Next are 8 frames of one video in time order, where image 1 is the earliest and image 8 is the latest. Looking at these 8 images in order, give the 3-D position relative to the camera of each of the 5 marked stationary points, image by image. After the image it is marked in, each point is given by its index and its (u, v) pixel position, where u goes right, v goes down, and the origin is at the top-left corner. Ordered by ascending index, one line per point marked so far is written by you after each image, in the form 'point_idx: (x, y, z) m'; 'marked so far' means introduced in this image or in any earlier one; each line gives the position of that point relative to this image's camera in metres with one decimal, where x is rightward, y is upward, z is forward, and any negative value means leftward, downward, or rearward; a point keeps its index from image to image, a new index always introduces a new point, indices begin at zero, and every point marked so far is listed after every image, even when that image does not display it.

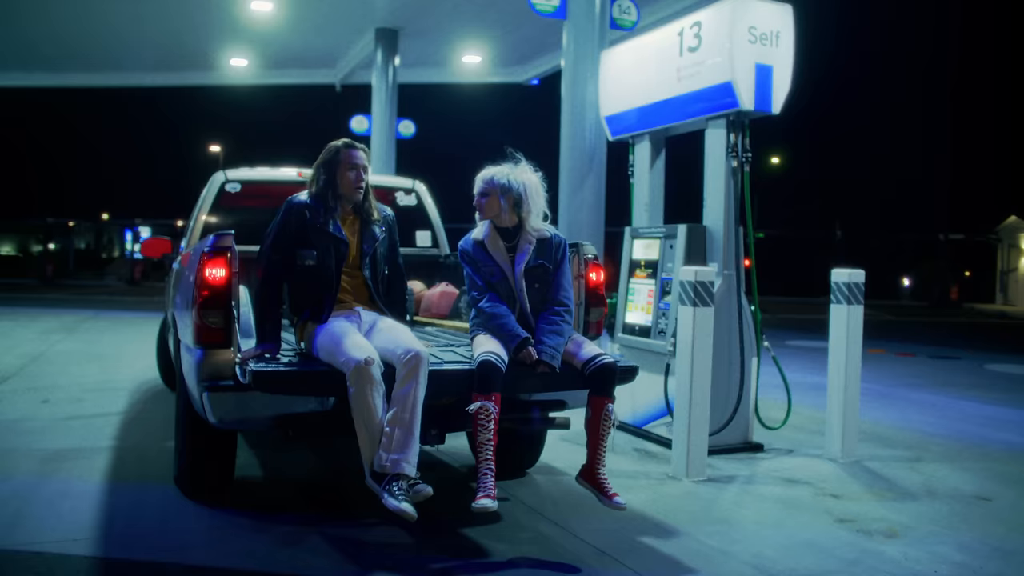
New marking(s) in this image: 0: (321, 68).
0: (-4.0, +4.6, +18.5) m
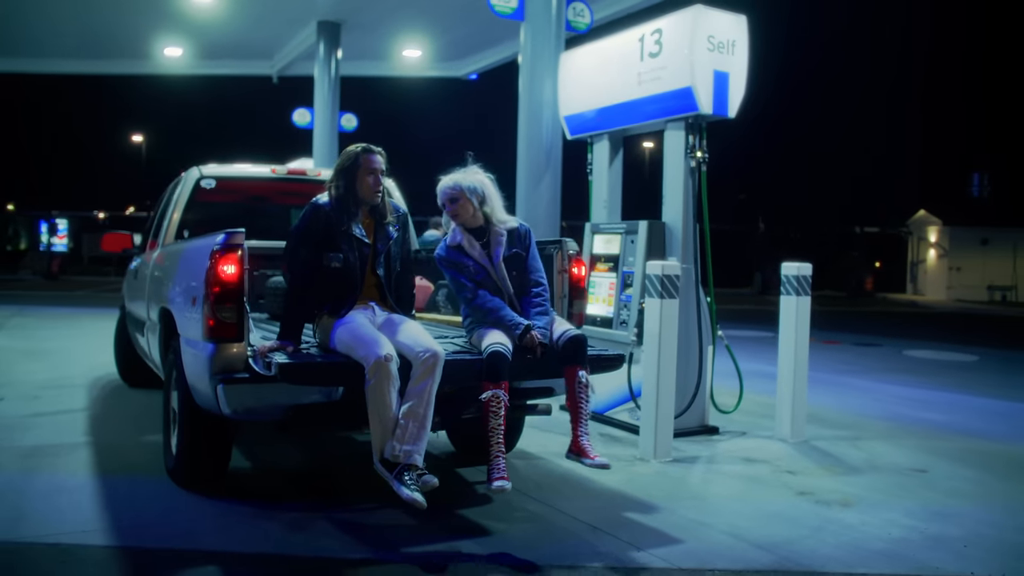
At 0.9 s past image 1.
0: (-5.2, +4.7, +18.3) m
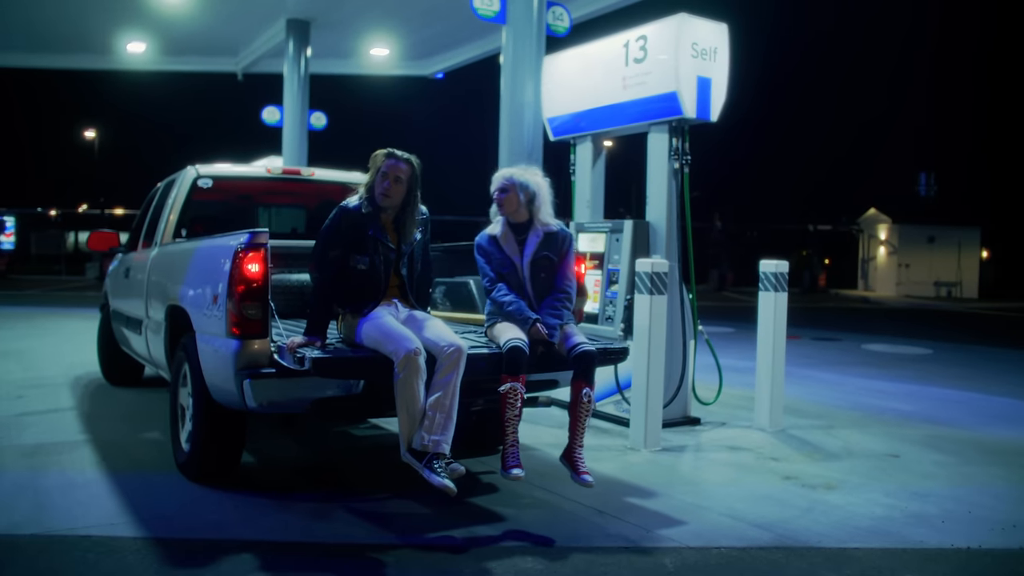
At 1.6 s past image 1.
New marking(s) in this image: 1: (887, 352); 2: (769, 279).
0: (-5.9, +4.8, +18.2) m
1: (+5.6, -1.0, +13.4) m
2: (+2.0, +0.1, +7.1) m
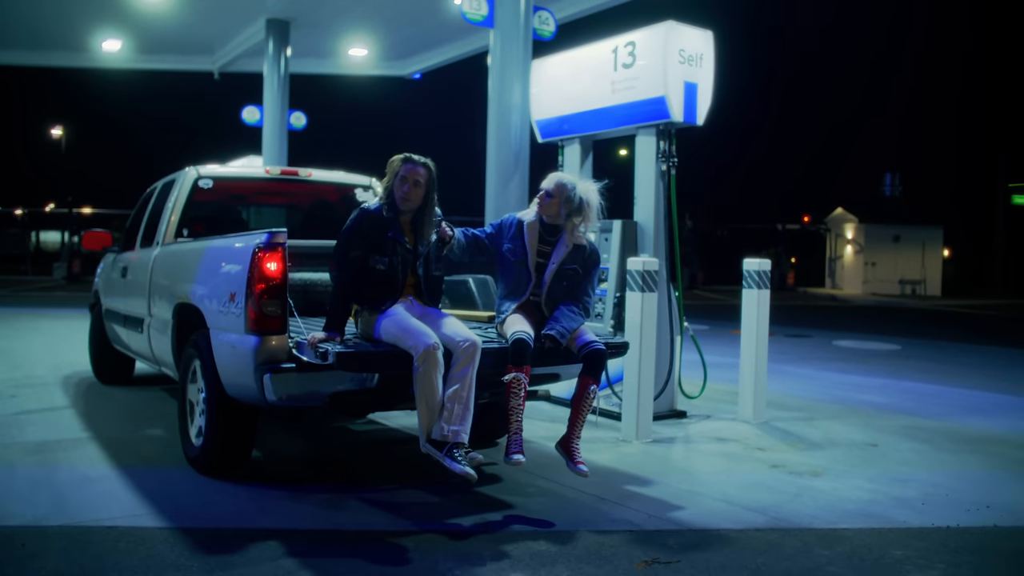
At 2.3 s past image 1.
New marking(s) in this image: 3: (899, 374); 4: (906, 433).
0: (-6.4, +4.8, +18.2) m
1: (+5.3, -0.9, +13.8) m
2: (+2.0, +0.1, +7.4) m
3: (+4.8, -1.1, +11.1) m
4: (+3.1, -1.2, +7.1) m
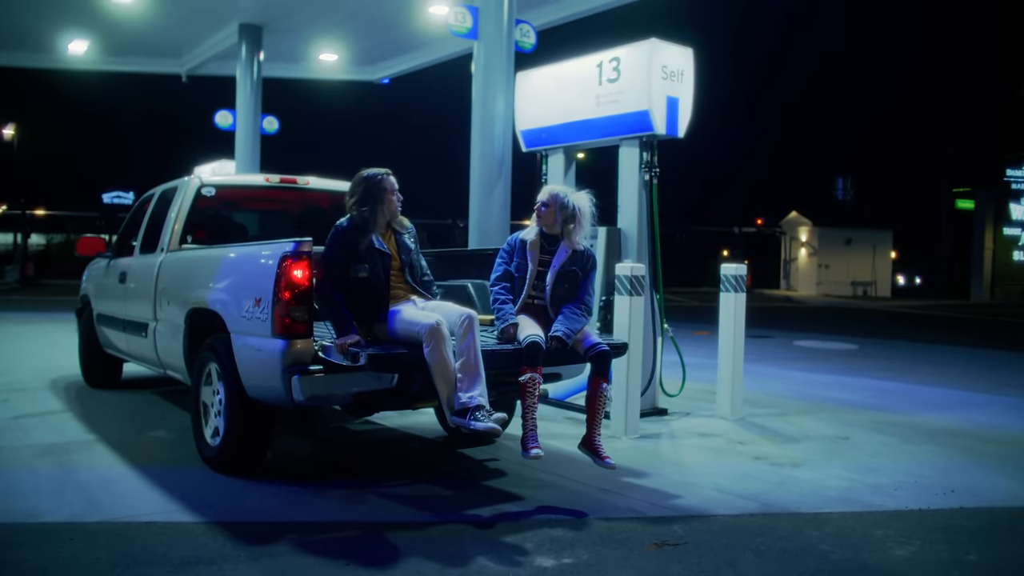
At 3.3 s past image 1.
0: (-7.0, +4.7, +18.2) m
1: (+4.9, -1.0, +14.3) m
2: (+1.9, +0.1, +7.8) m
3: (+4.6, -1.1, +11.7) m
4: (+3.1, -1.2, +7.6) m
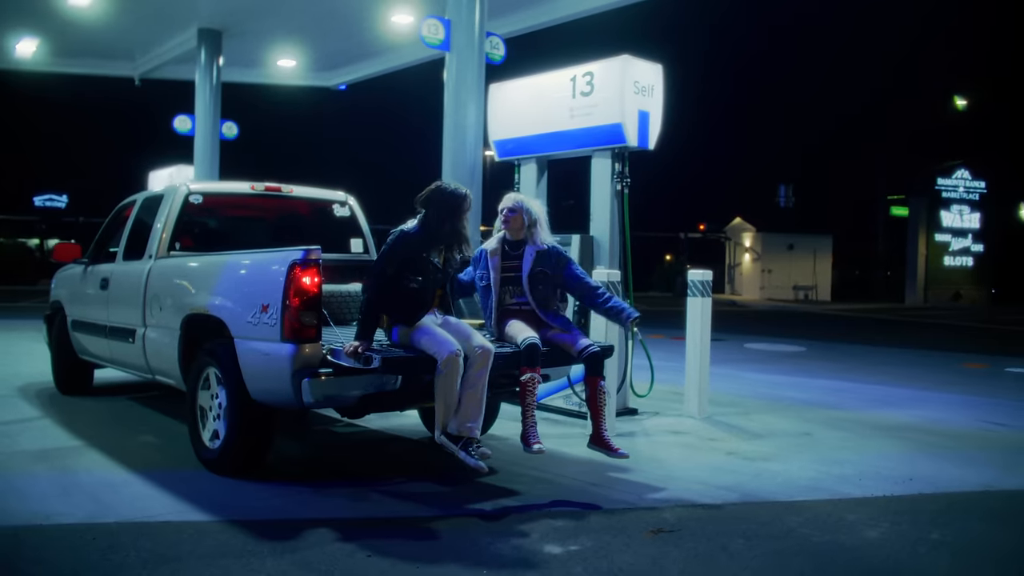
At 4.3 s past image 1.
0: (-7.9, +4.6, +18.0) m
1: (+4.3, -1.0, +14.9) m
2: (+1.7, 0.0, +8.2) m
3: (+4.1, -1.2, +12.2) m
4: (+2.9, -1.2, +8.1) m
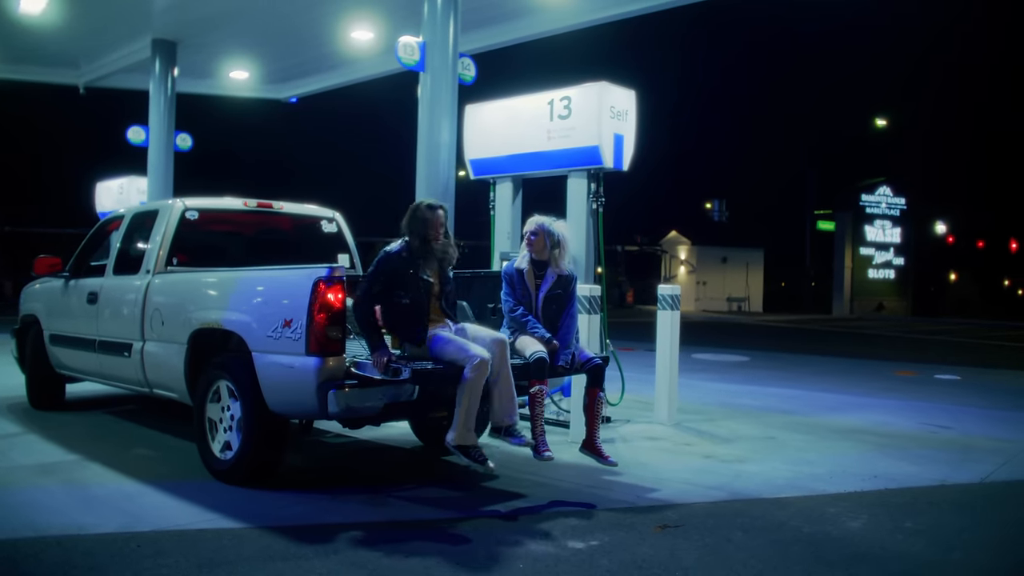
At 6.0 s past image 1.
0: (-8.9, +4.3, +17.7) m
1: (+3.5, -1.2, +15.6) m
2: (+1.5, -0.1, +8.7) m
3: (+3.6, -1.3, +12.9) m
4: (+2.7, -1.4, +8.6) m
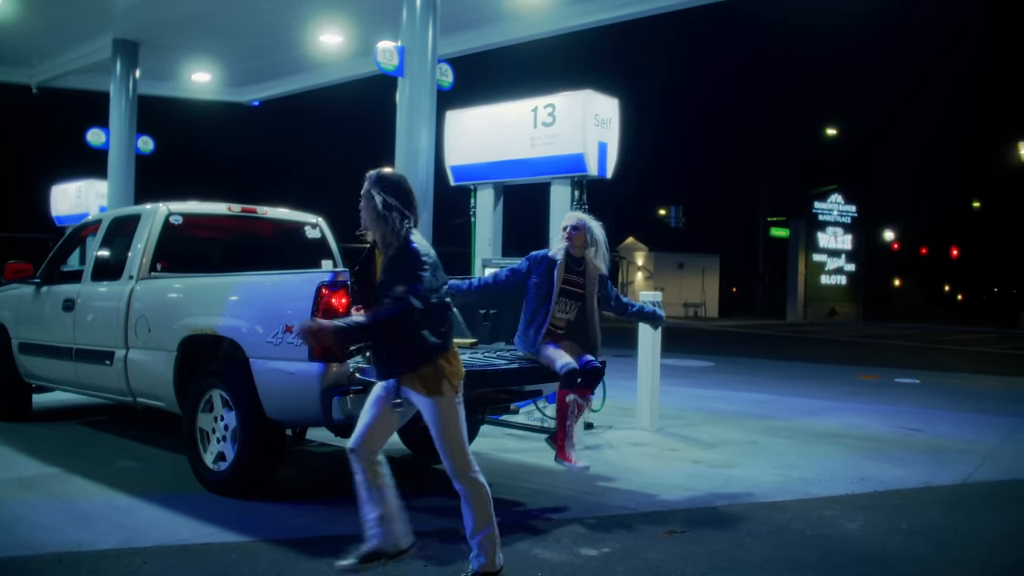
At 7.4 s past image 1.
0: (-9.6, +4.2, +17.2) m
1: (+2.9, -1.4, +15.8) m
2: (+1.3, -0.2, +8.7) m
3: (+3.1, -1.4, +13.0) m
4: (+2.5, -1.4, +8.8) m
